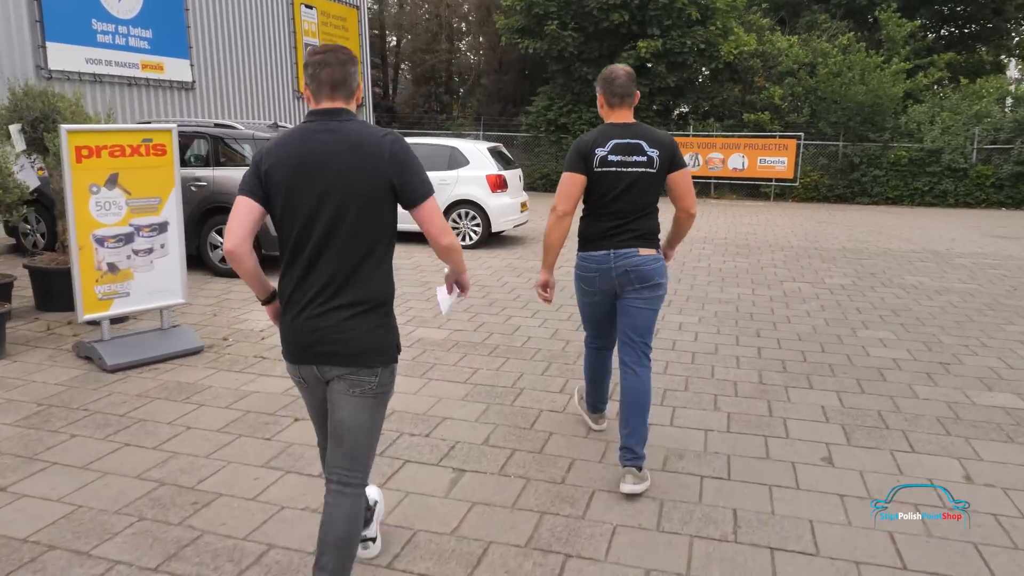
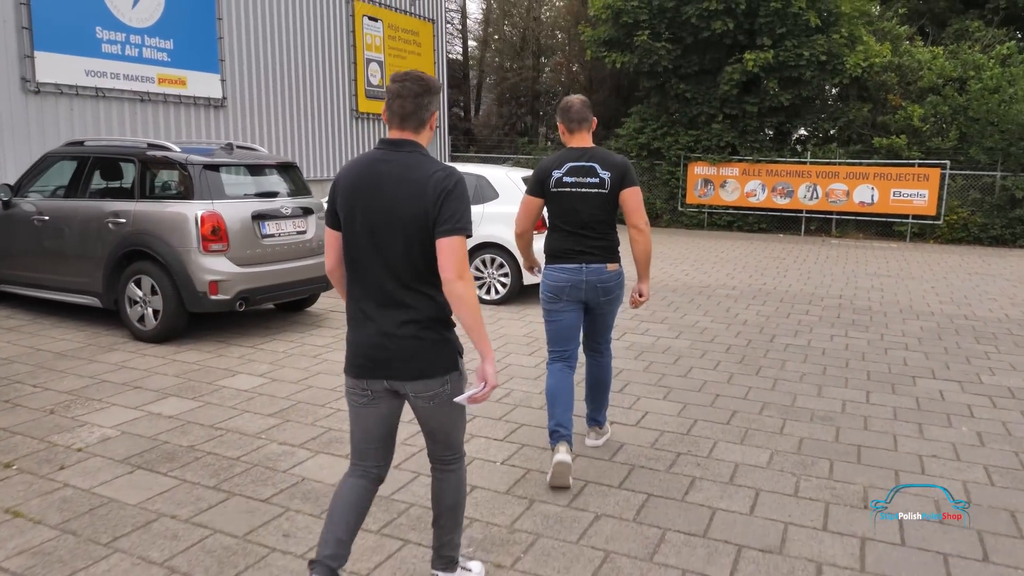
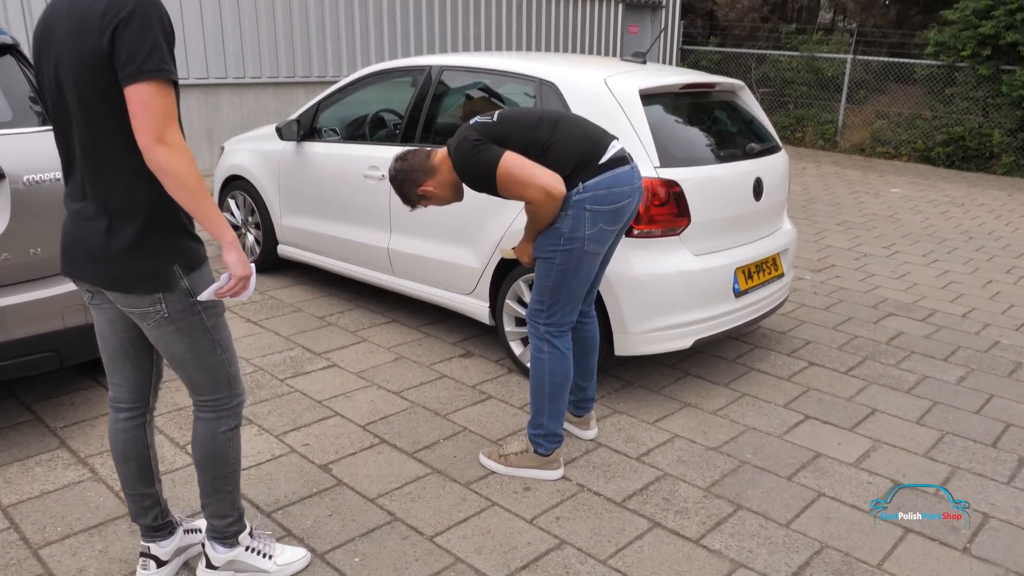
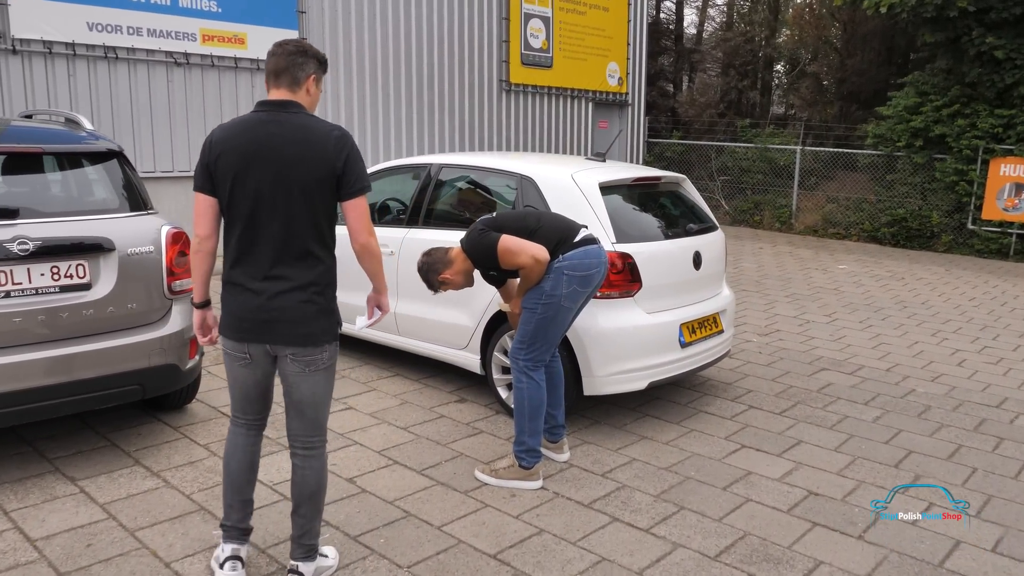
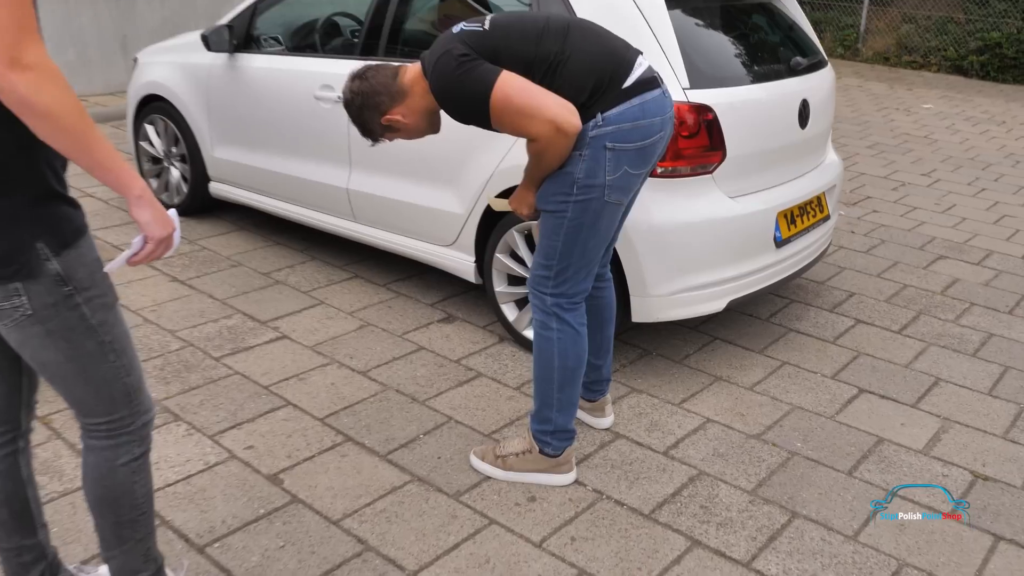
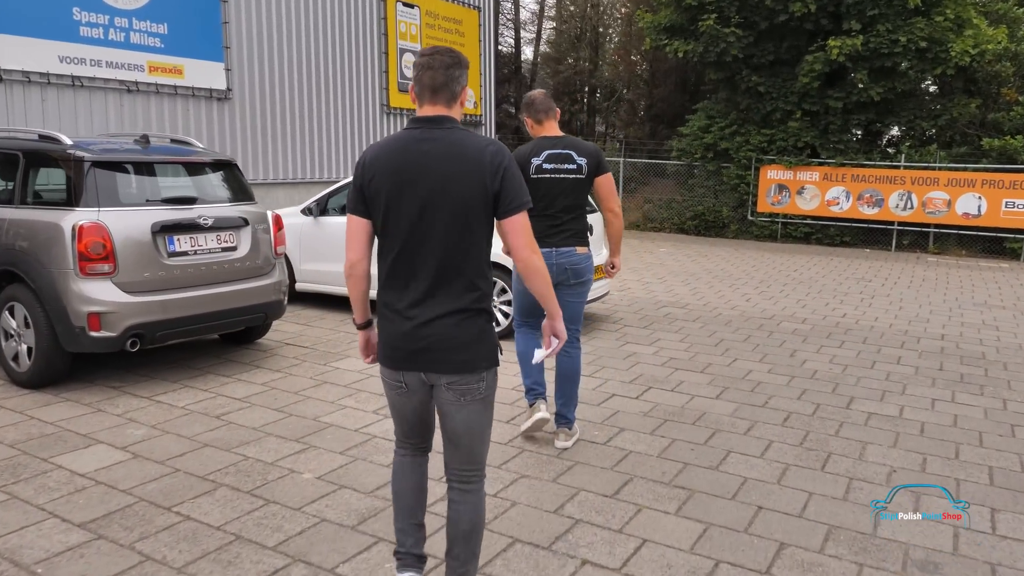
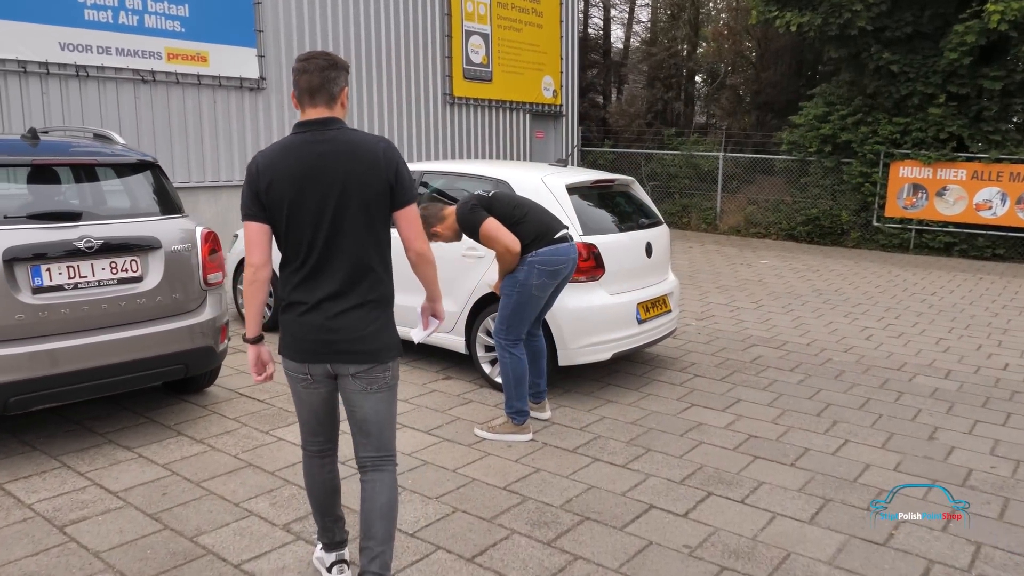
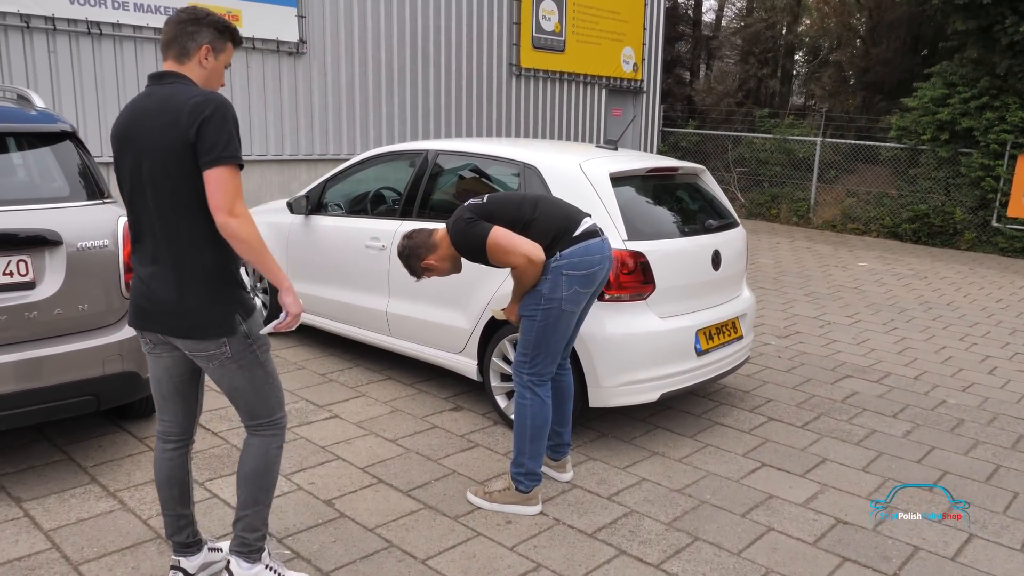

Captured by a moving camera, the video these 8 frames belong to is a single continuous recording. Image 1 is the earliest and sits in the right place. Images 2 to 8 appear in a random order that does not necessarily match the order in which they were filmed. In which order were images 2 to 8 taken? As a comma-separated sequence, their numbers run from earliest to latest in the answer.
2, 6, 7, 4, 8, 3, 5
